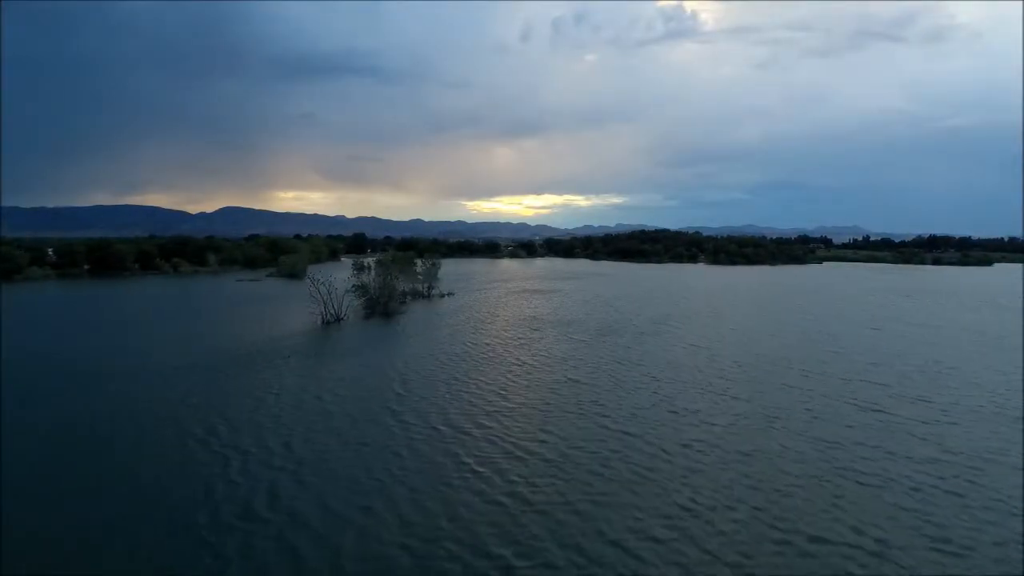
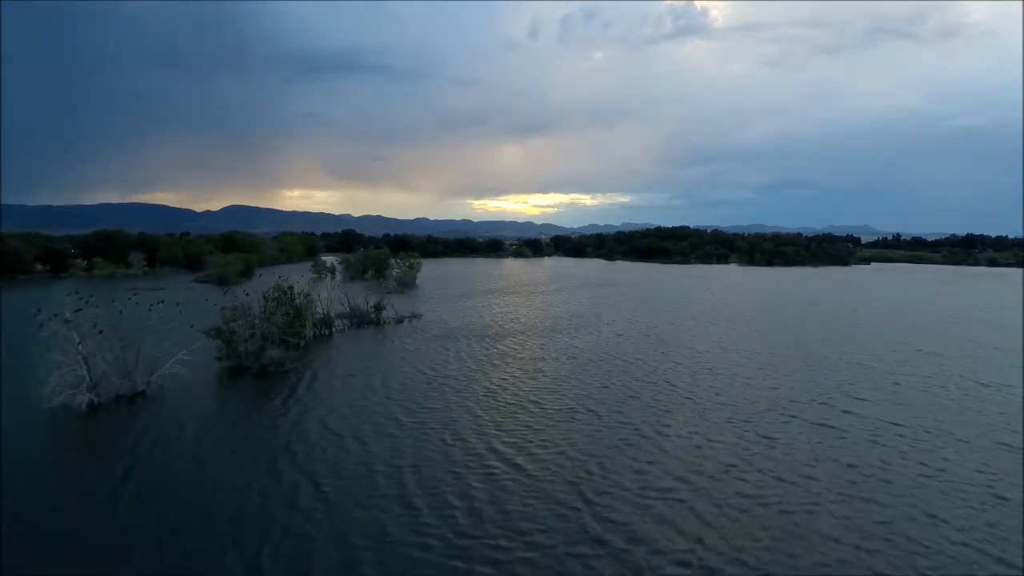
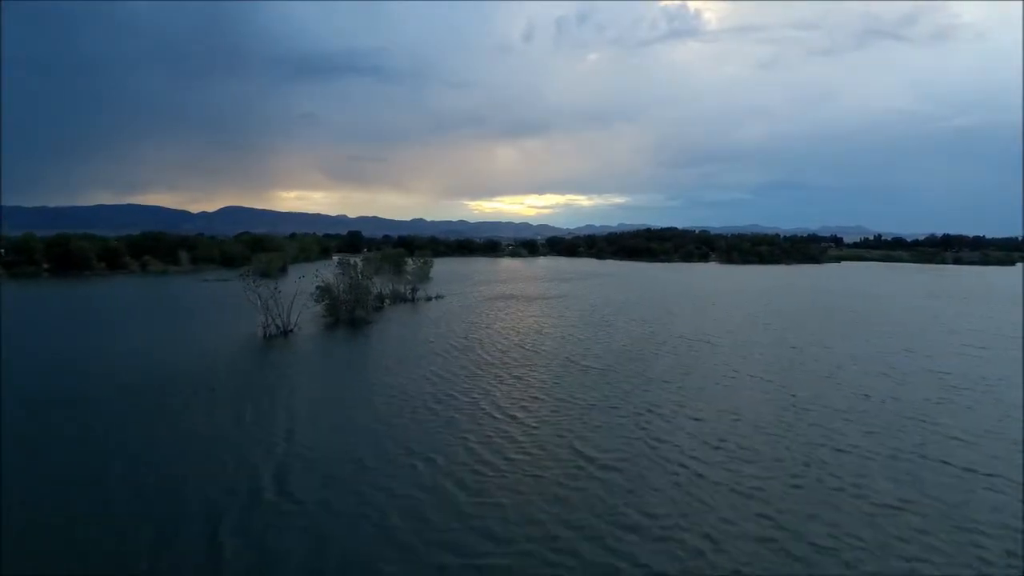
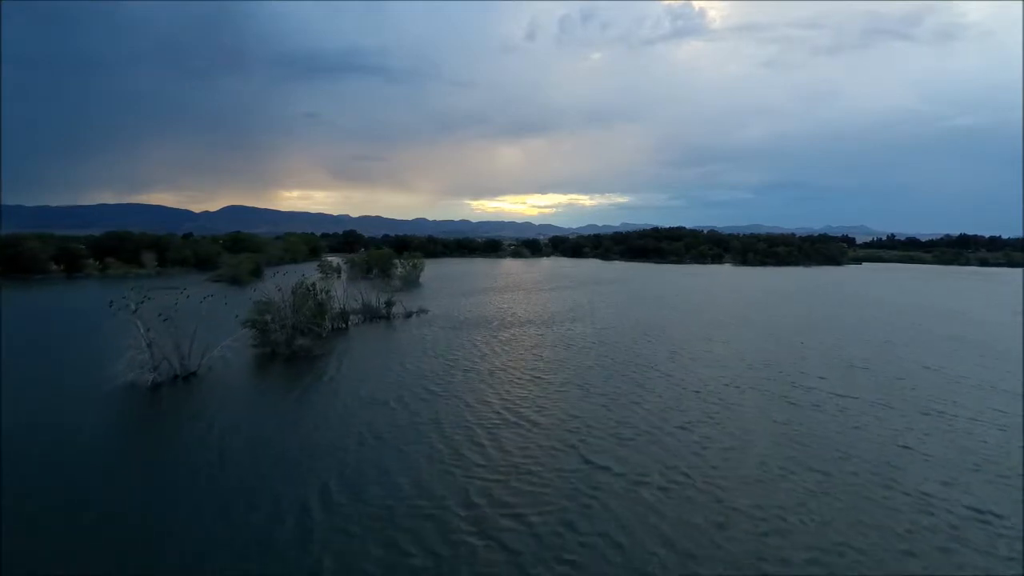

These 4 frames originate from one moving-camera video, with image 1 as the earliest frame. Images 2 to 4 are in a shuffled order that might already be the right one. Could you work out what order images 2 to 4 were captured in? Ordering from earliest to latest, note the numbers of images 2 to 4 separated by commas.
3, 4, 2
